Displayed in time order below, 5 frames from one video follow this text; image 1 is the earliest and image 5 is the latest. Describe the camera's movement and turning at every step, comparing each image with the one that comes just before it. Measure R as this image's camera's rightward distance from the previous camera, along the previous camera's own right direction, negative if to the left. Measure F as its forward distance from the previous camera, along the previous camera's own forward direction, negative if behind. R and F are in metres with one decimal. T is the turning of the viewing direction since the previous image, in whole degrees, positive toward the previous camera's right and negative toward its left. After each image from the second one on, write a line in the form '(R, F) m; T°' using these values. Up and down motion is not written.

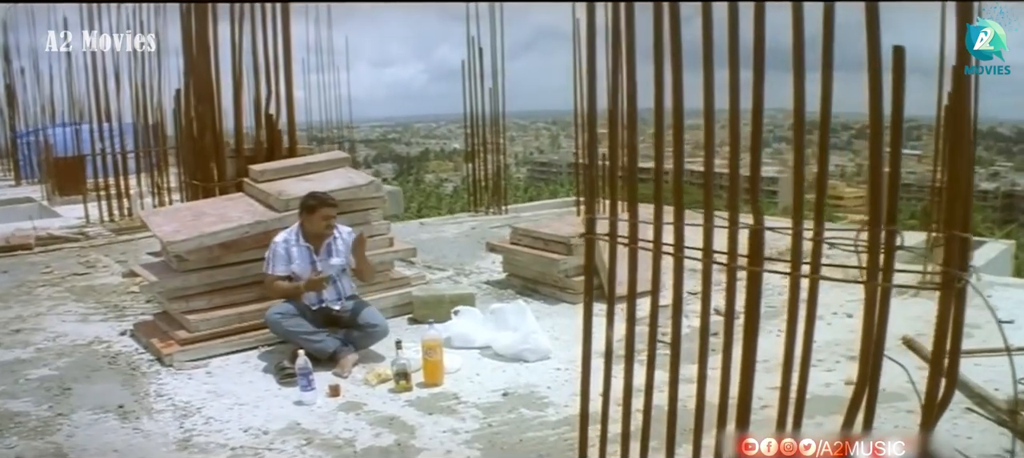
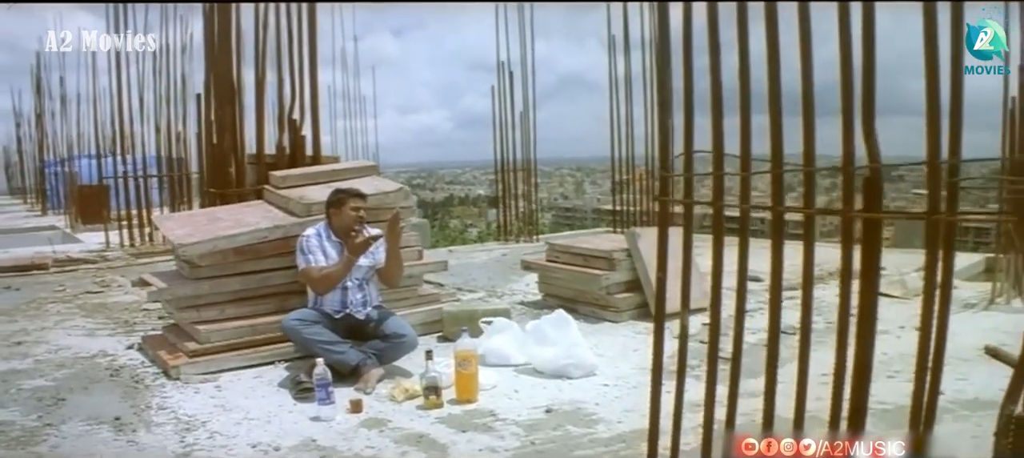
(-0.1, +0.4) m; -2°
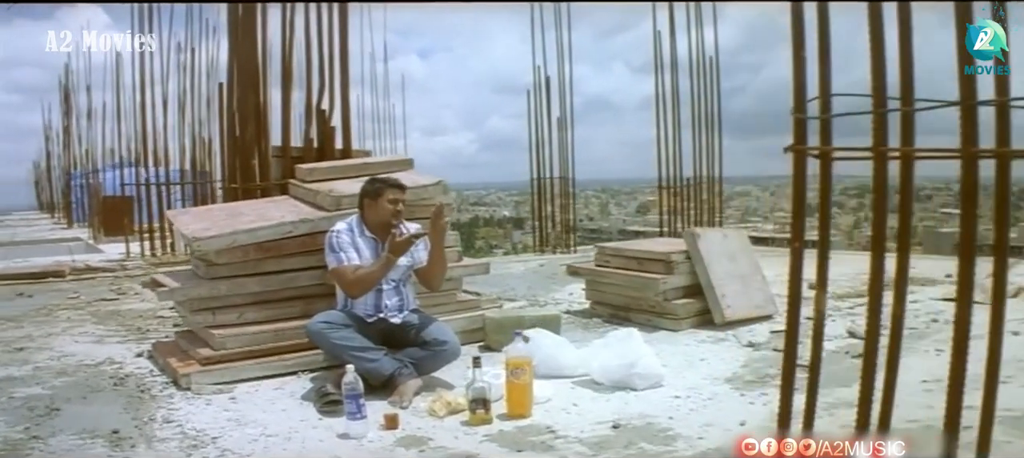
(-0.1, +0.5) m; -2°
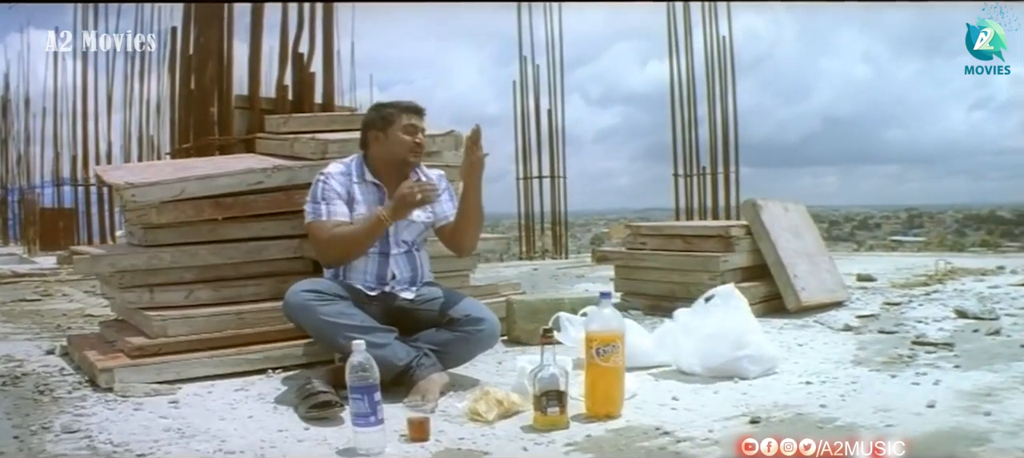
(-0.3, +1.1) m; +2°
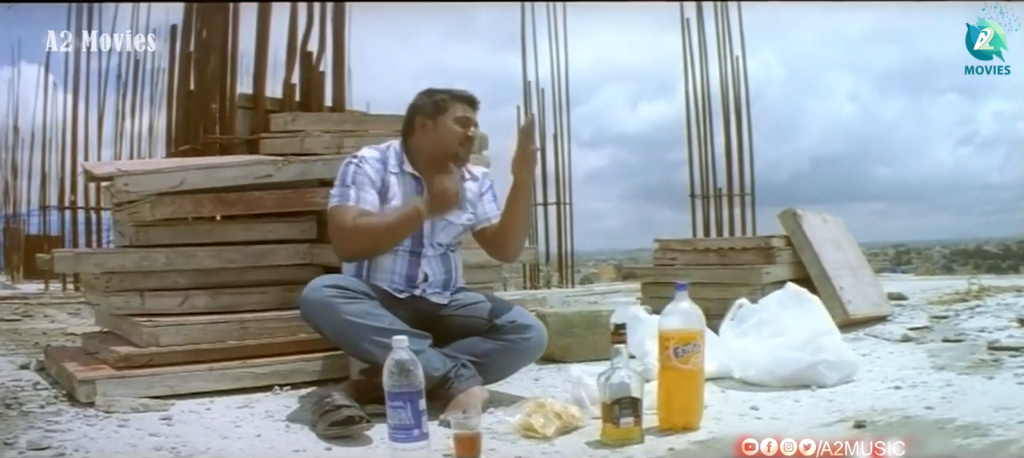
(-0.1, +0.4) m; +1°
